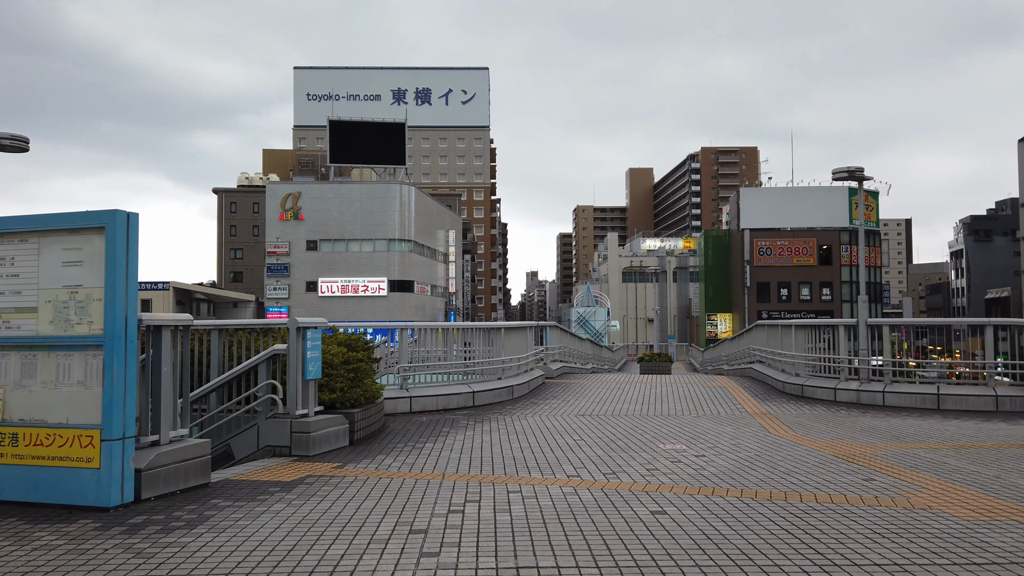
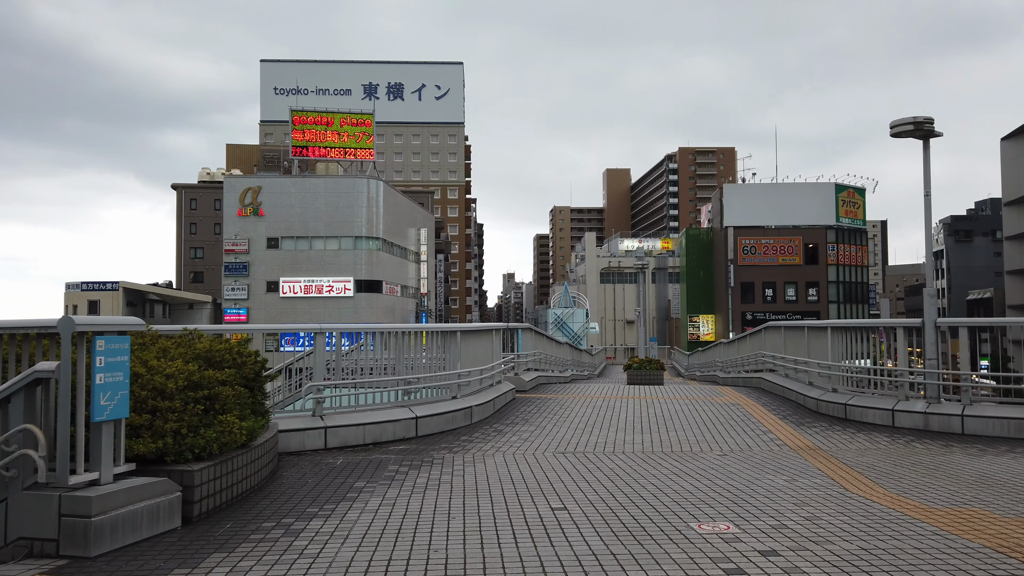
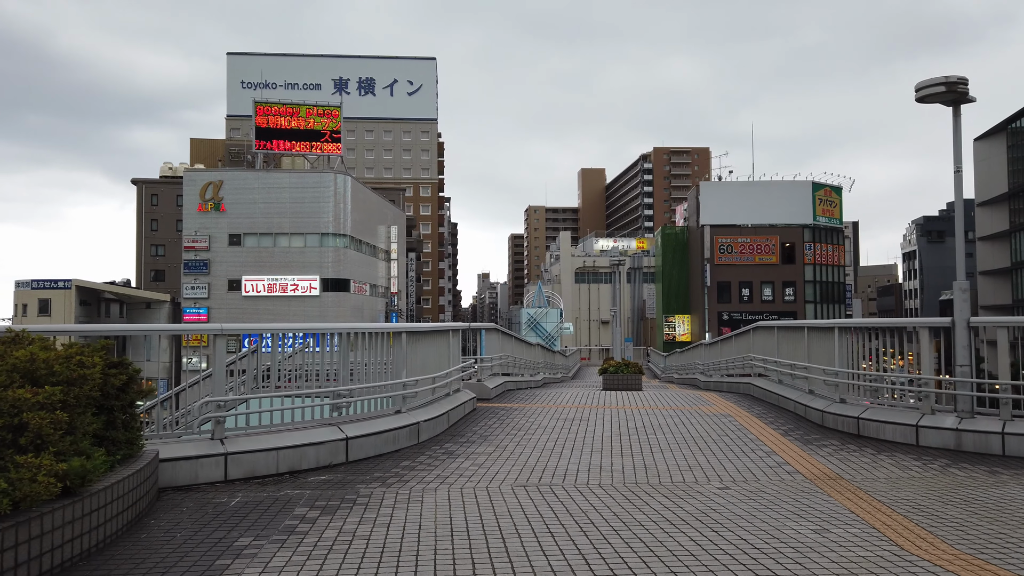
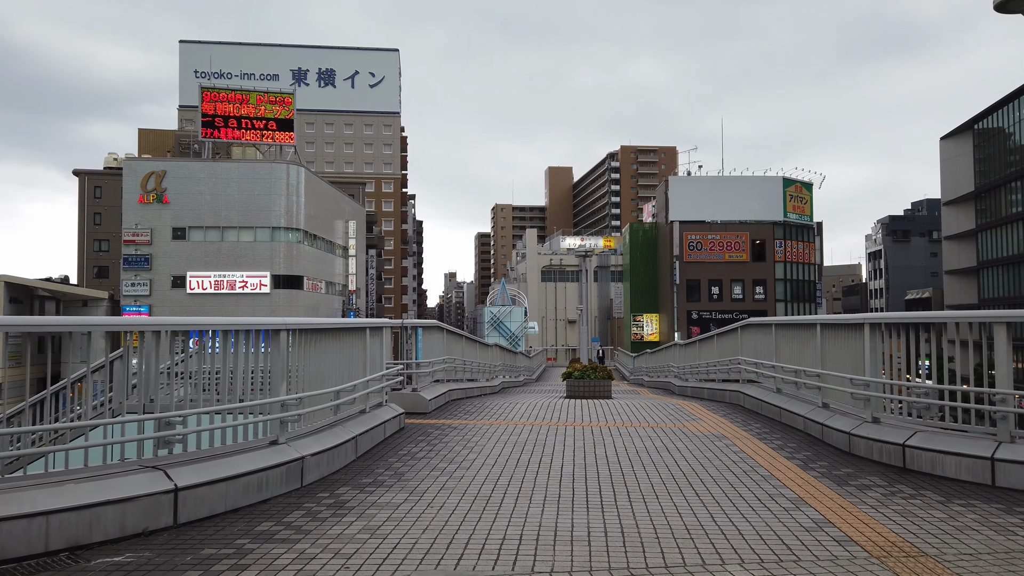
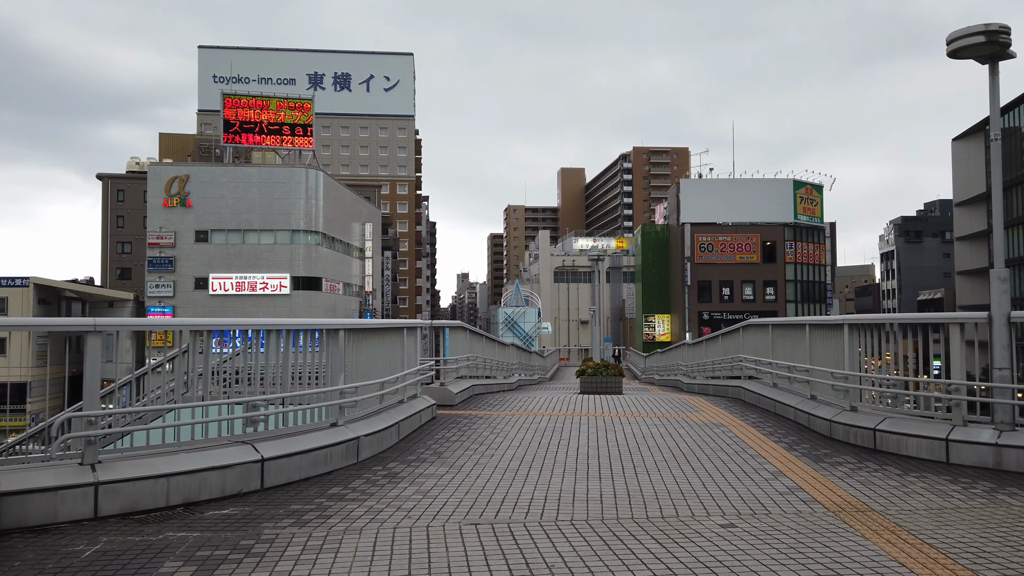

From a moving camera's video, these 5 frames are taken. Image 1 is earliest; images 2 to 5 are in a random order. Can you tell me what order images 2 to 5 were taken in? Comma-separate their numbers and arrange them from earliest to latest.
2, 3, 5, 4
